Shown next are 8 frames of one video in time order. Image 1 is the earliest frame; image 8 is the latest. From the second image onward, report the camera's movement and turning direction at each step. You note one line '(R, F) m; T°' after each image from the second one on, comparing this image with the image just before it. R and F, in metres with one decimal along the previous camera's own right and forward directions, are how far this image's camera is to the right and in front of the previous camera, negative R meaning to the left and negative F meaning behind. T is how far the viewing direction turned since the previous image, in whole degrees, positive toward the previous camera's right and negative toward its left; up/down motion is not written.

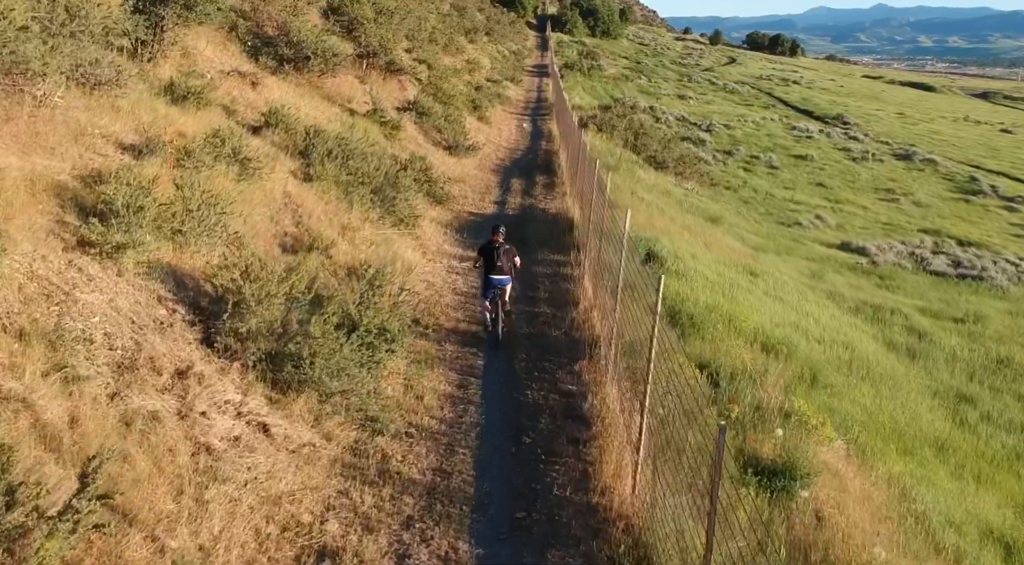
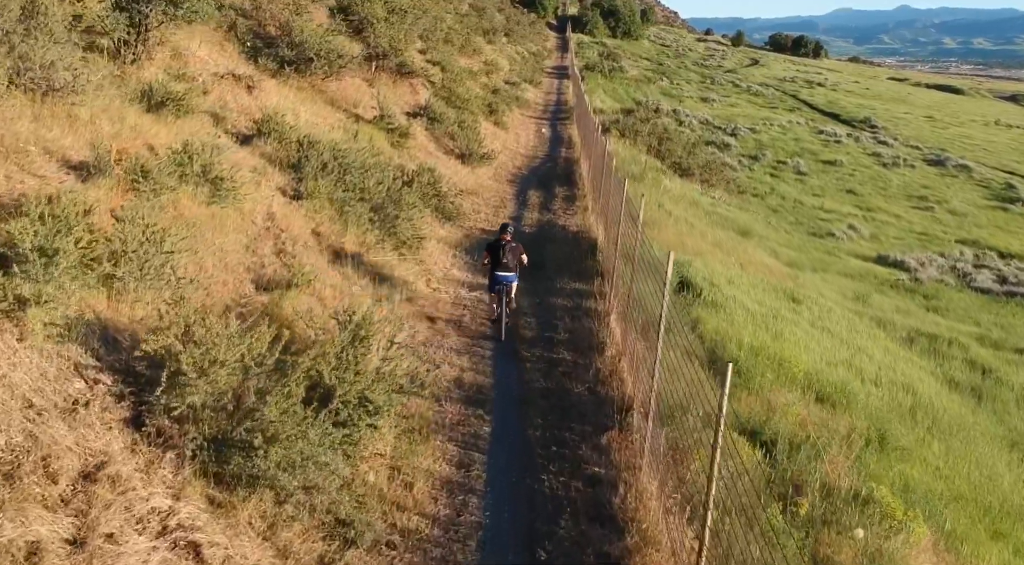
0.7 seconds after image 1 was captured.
(0.0, +1.7) m; -1°
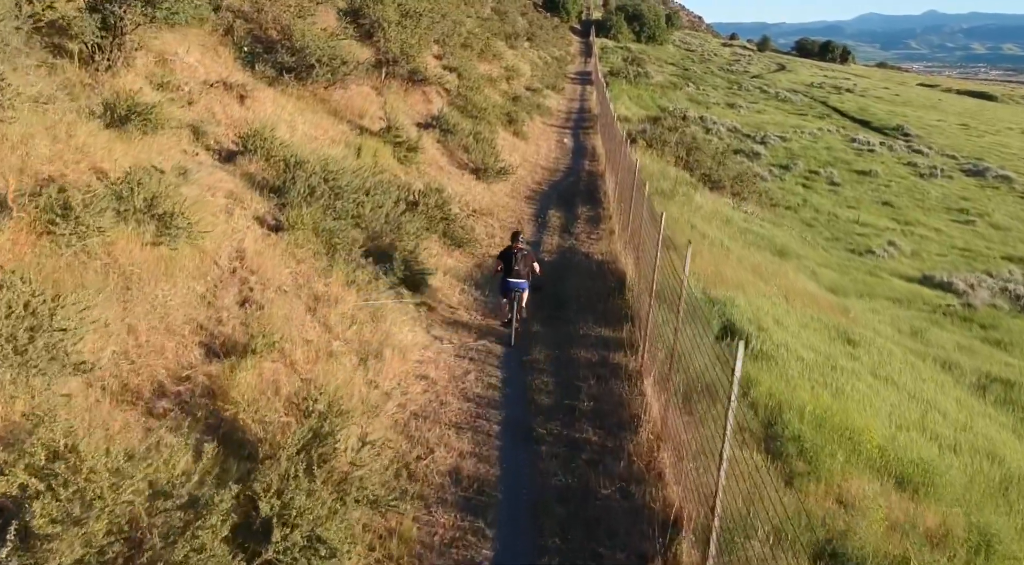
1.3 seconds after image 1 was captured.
(+0.1, +1.9) m; -1°
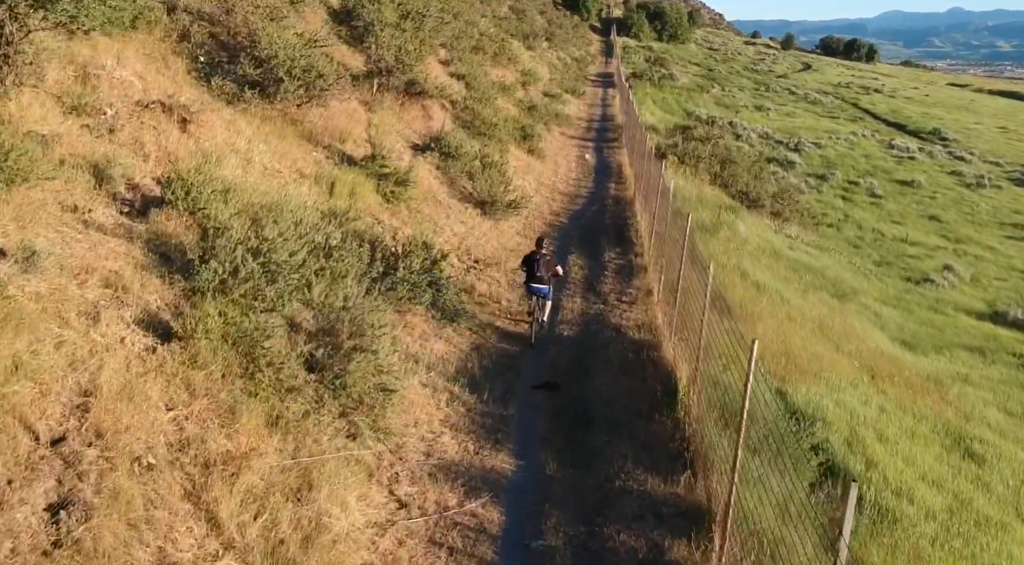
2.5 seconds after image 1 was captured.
(+0.1, +3.7) m; -1°
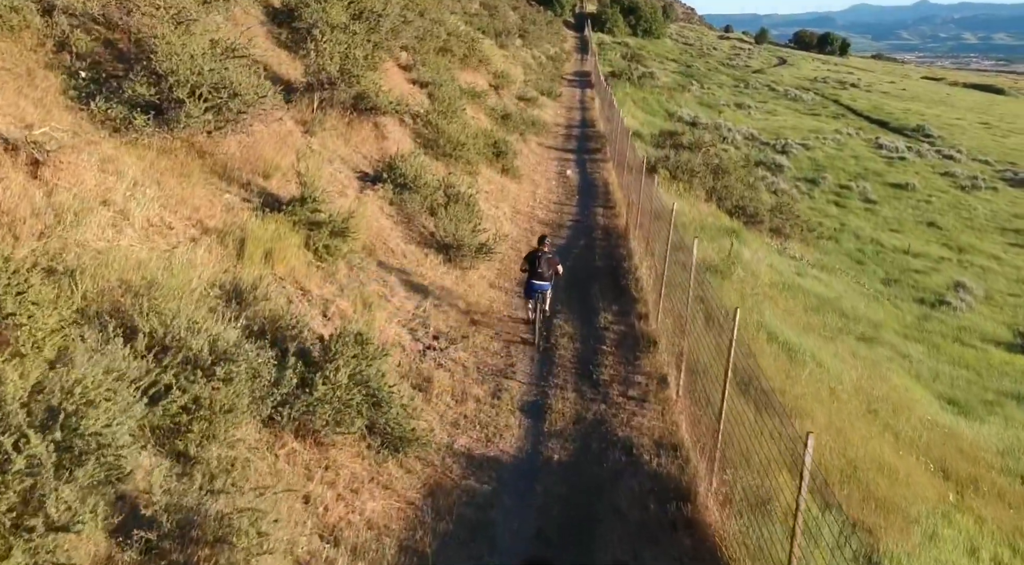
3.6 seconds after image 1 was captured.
(+0.1, +3.5) m; +1°
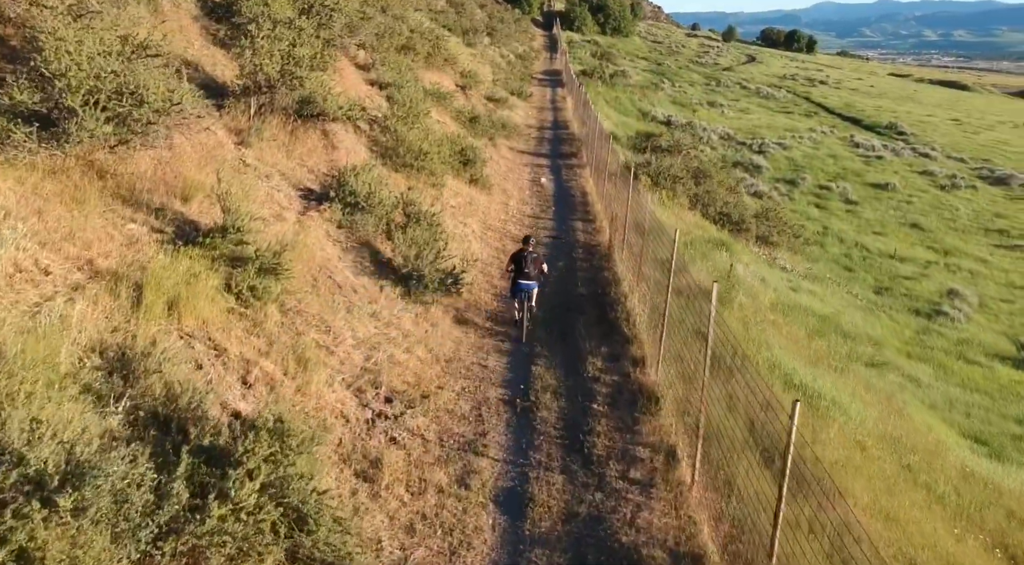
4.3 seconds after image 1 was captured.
(0.0, +2.2) m; +2°
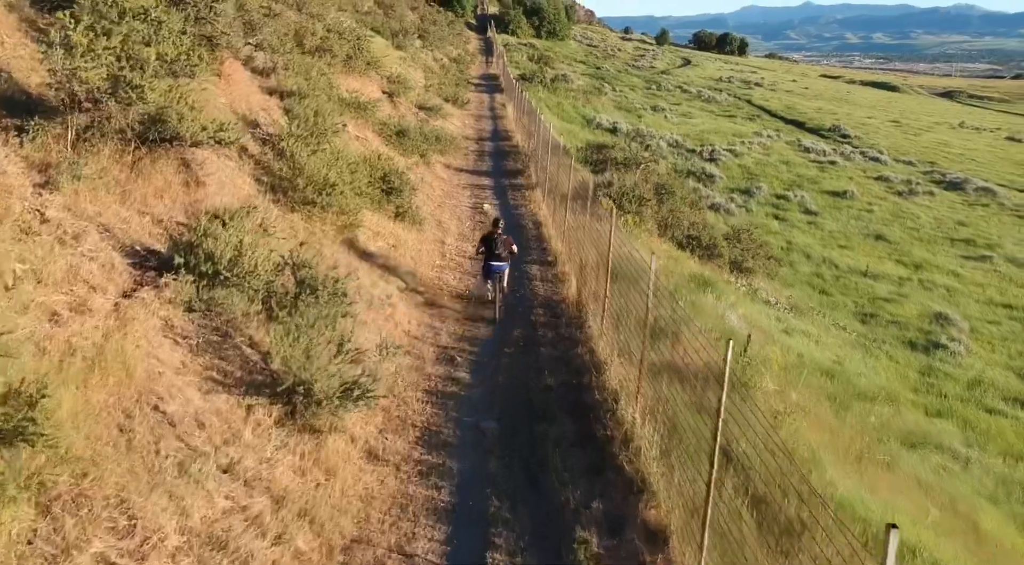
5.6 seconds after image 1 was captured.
(0.0, +4.4) m; +3°
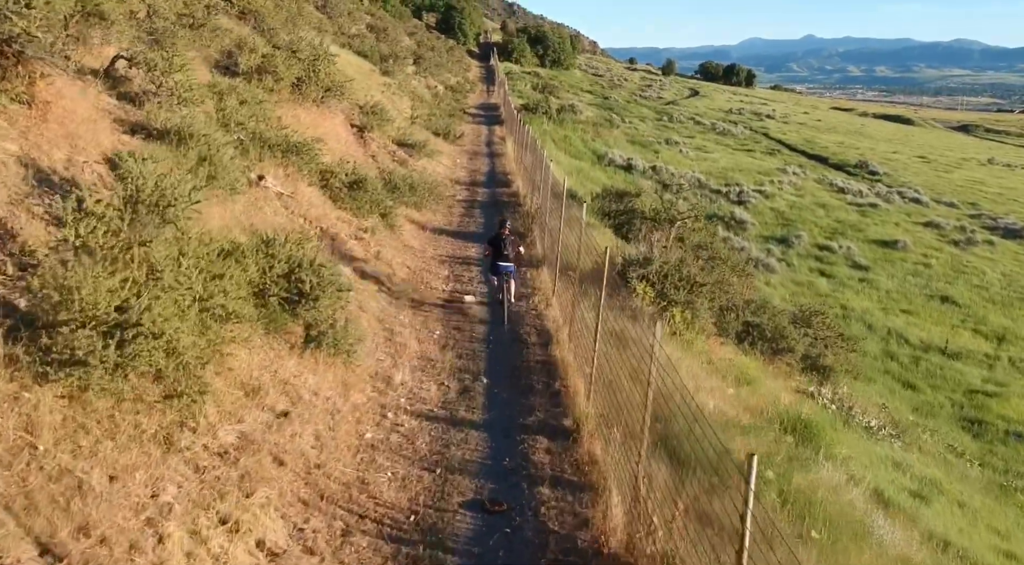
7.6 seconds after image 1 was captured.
(+0.1, +6.9) m; 0°
